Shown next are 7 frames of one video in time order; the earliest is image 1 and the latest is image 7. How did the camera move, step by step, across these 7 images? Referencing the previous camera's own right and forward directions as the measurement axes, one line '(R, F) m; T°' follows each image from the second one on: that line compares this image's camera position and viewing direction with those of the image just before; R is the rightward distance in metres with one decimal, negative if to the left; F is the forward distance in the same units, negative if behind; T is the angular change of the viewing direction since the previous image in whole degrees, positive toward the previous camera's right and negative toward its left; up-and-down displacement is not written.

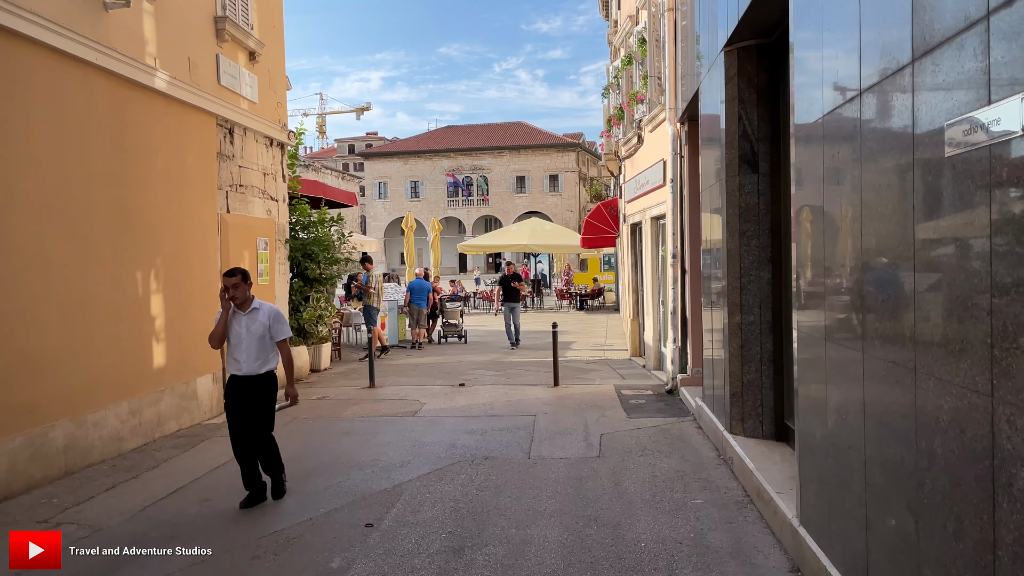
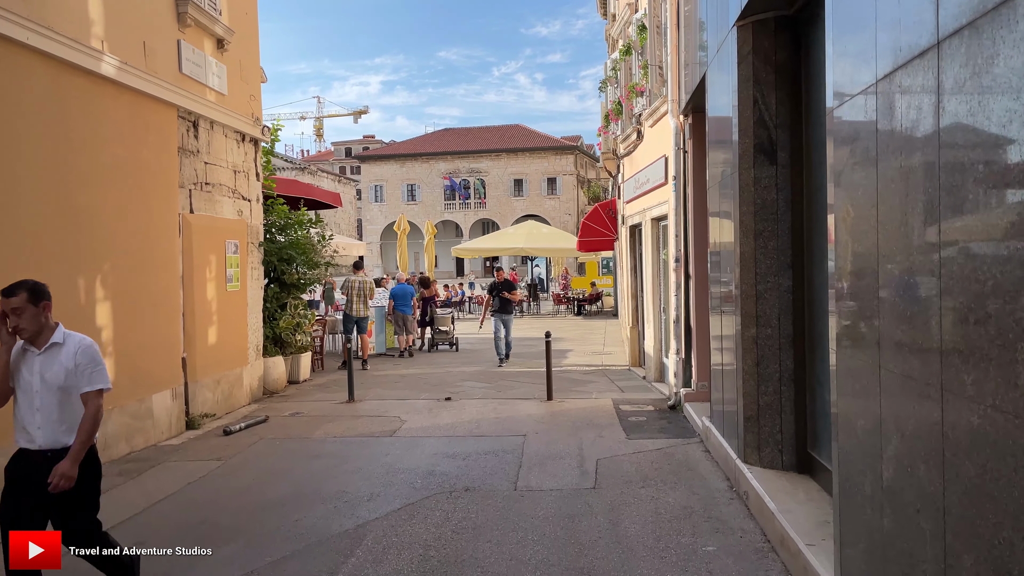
(+0.1, +0.7) m; 0°
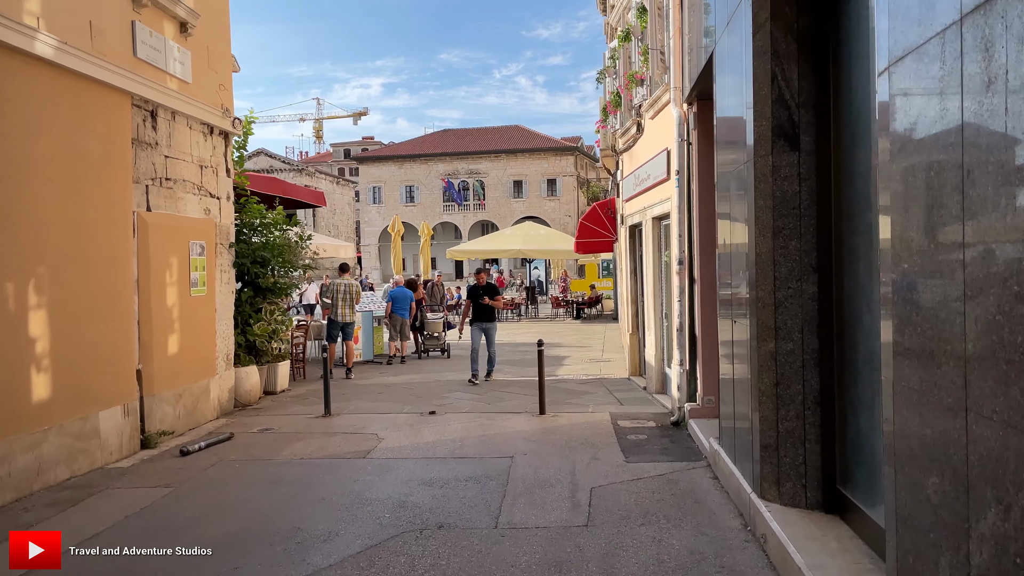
(+0.1, +0.7) m; 0°
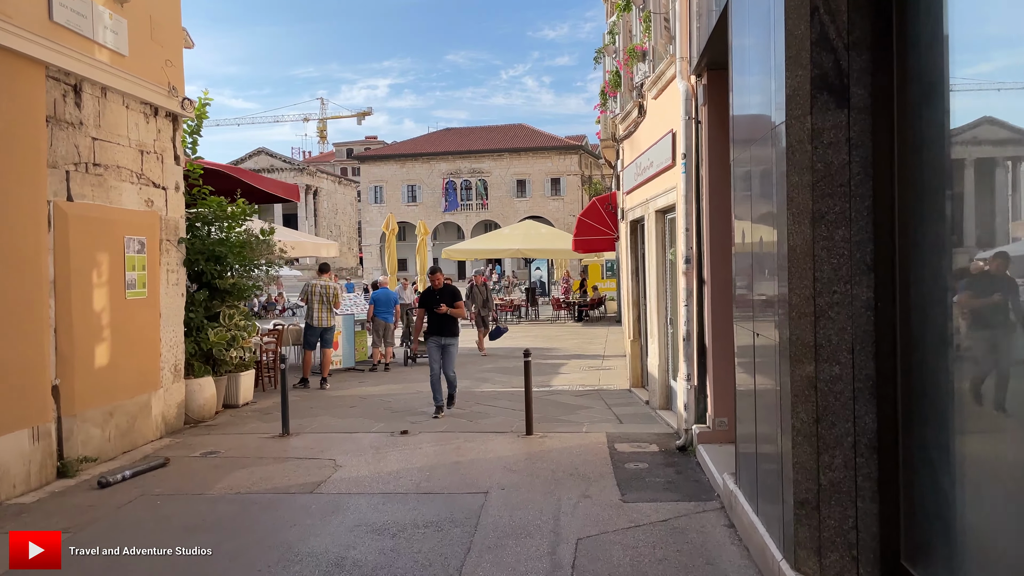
(+0.2, +1.1) m; 0°
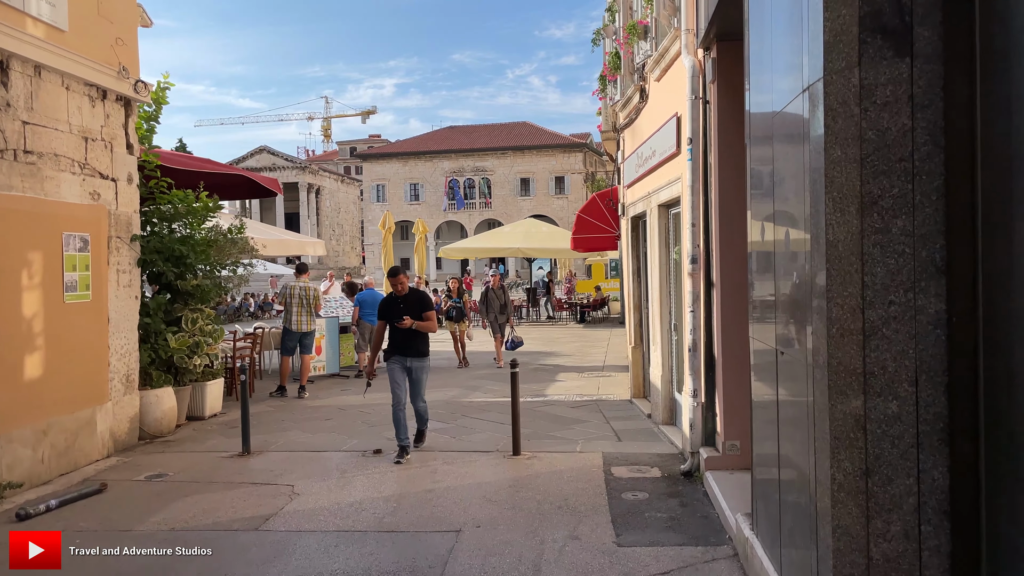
(+0.2, +0.8) m; 0°
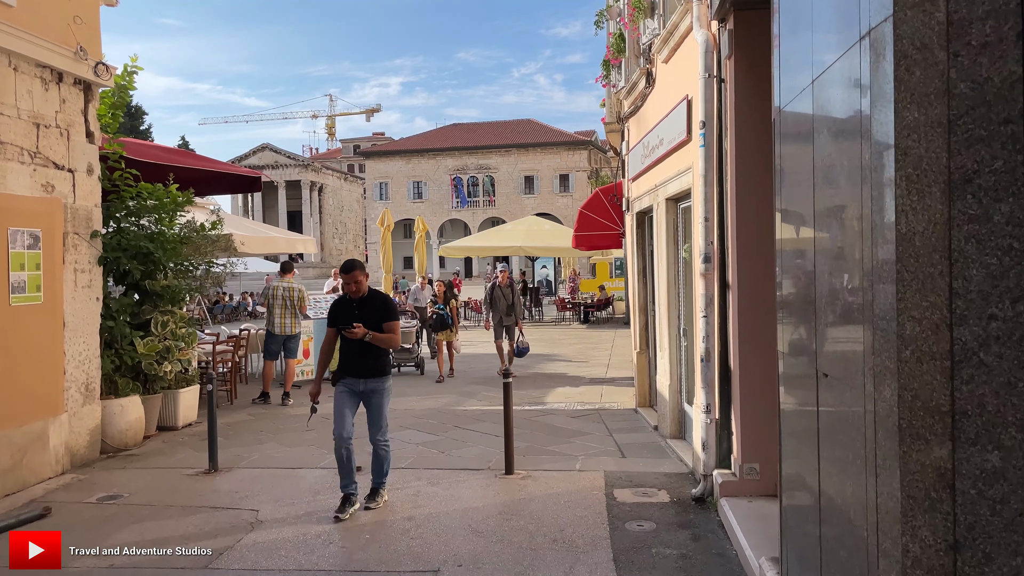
(+0.1, +0.6) m; 0°
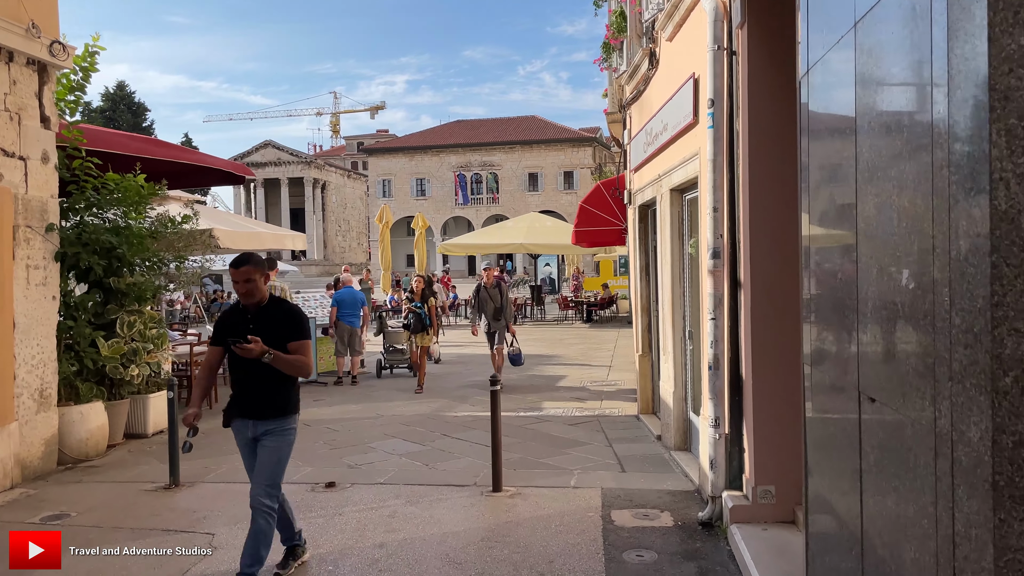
(+0.1, +0.5) m; 0°
